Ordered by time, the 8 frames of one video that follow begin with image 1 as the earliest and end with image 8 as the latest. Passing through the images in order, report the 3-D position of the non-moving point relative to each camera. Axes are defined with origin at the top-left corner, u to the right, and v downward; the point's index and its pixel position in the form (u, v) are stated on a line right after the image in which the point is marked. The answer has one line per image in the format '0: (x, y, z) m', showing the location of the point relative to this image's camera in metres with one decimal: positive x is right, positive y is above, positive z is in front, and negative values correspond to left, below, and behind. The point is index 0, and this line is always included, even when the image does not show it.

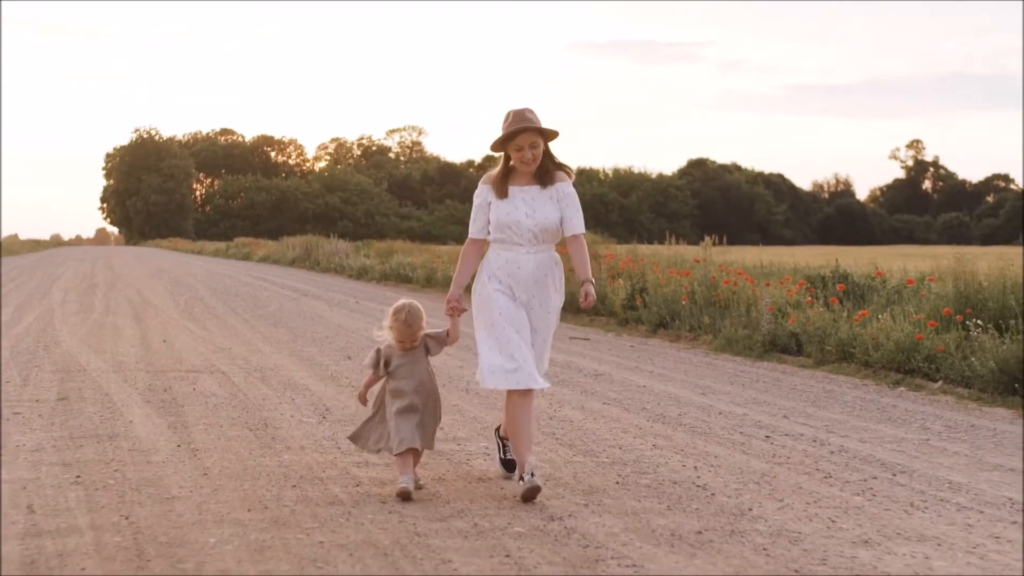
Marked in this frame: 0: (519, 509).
0: (0.0, -0.6, +5.1) m
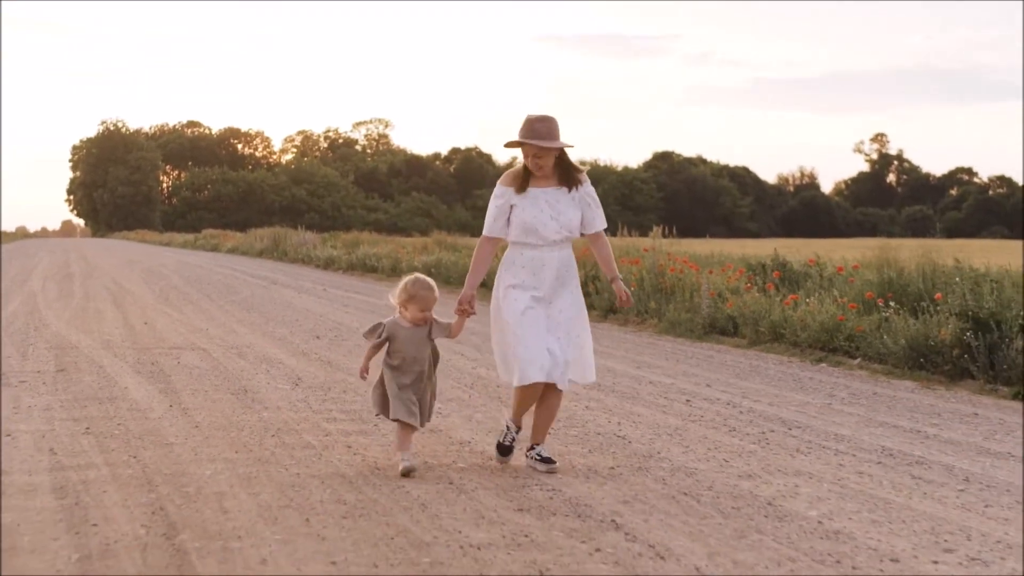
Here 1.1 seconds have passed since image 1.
0: (-0.1, -0.5, +6.1) m
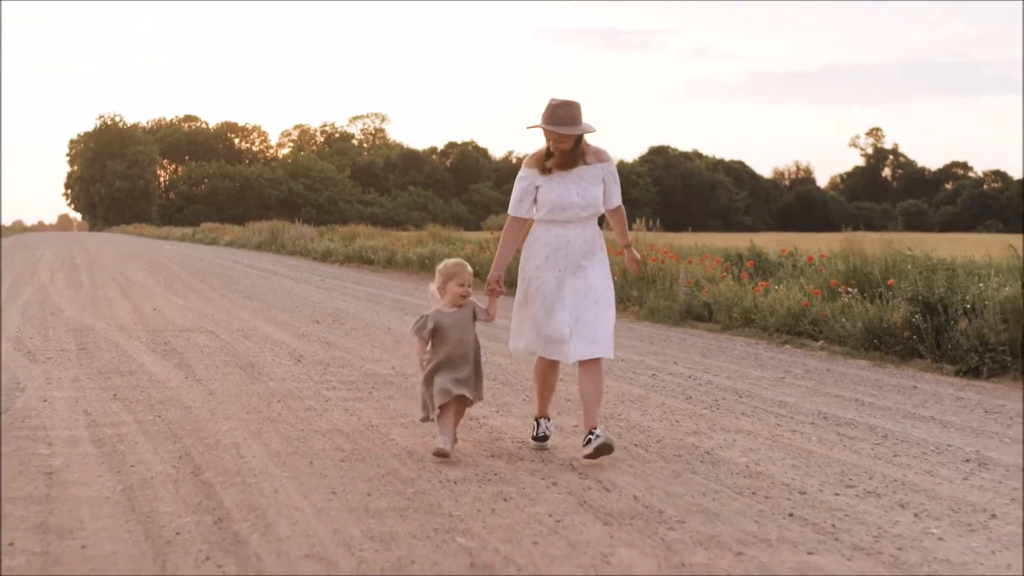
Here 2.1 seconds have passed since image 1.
0: (-0.2, -0.4, +6.9) m
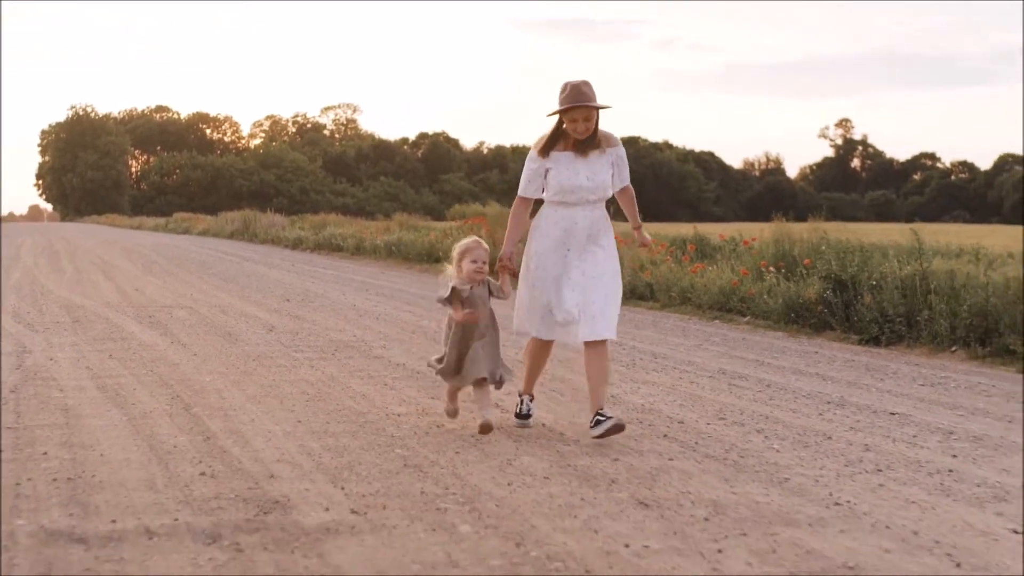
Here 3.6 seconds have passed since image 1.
0: (-0.5, -0.3, +8.0) m
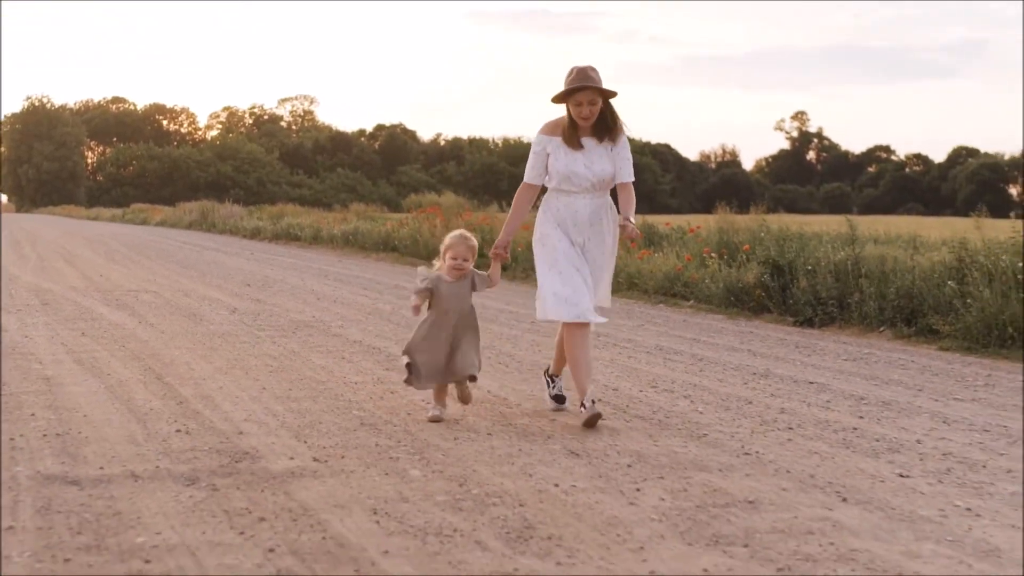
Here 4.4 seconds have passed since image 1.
0: (-0.7, -0.2, +8.5) m
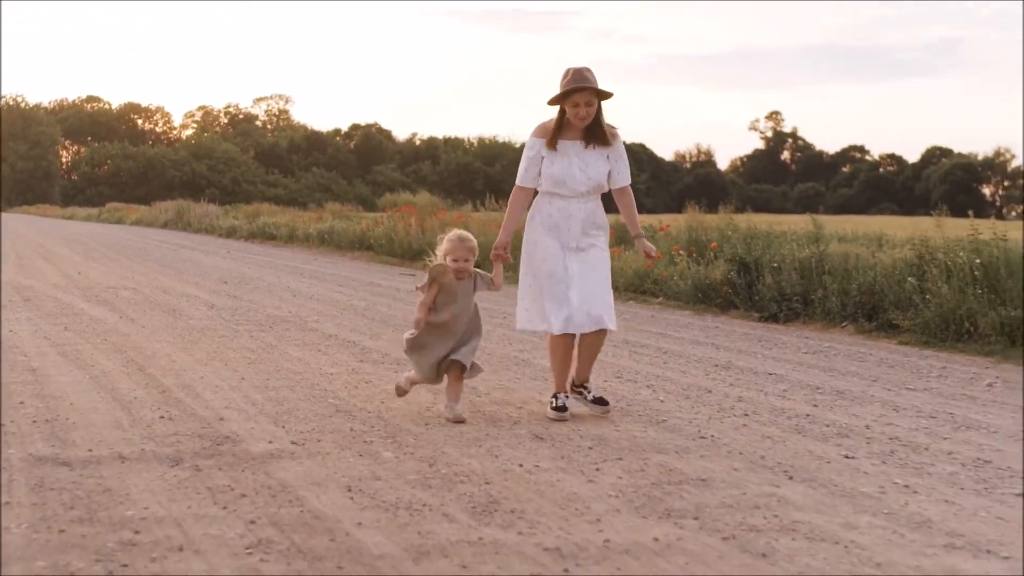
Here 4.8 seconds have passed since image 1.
0: (-0.8, -0.2, +8.8) m
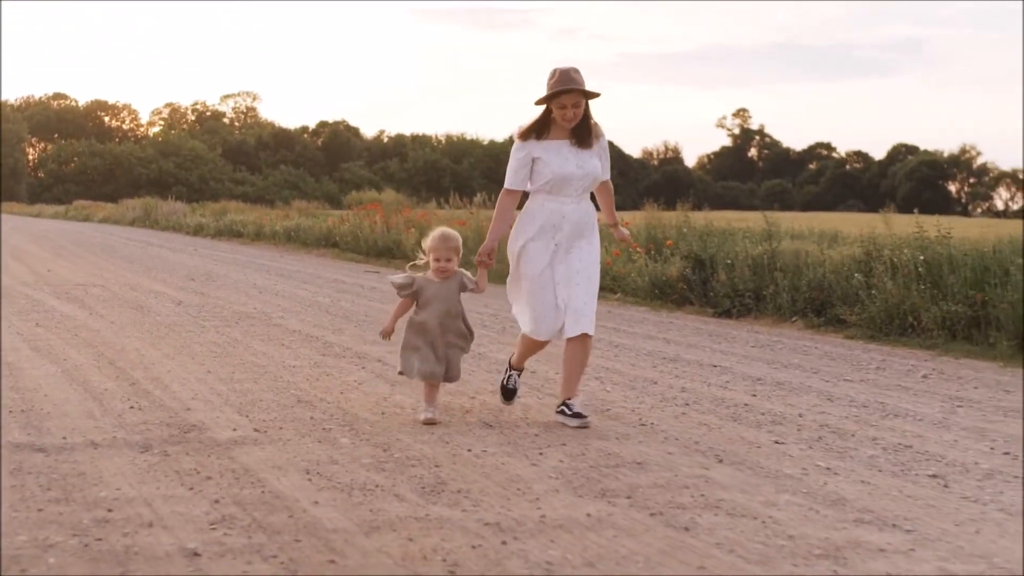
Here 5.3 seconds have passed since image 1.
0: (-1.0, -0.2, +9.1) m
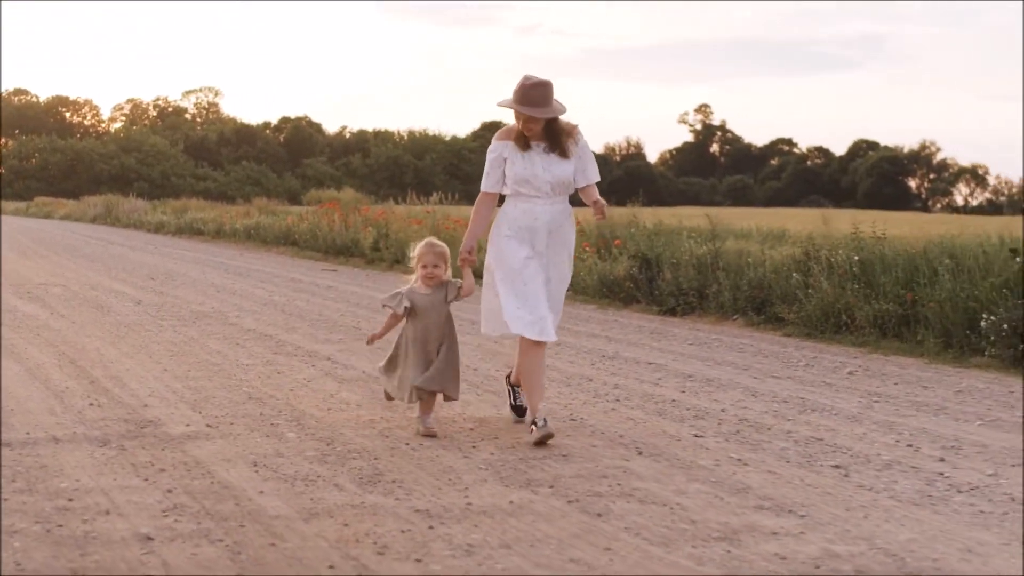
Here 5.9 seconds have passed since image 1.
0: (-1.3, -0.2, +9.4) m
